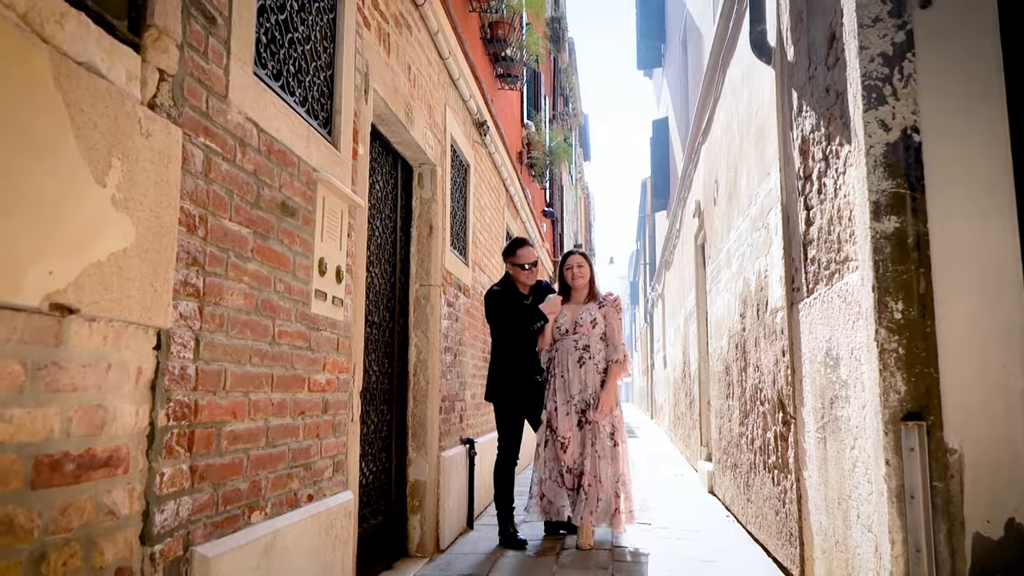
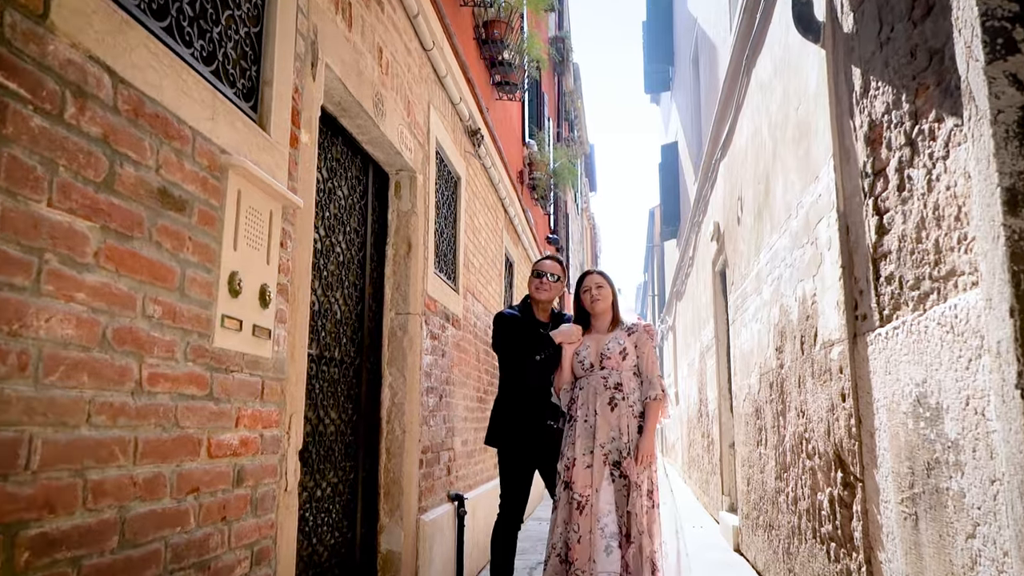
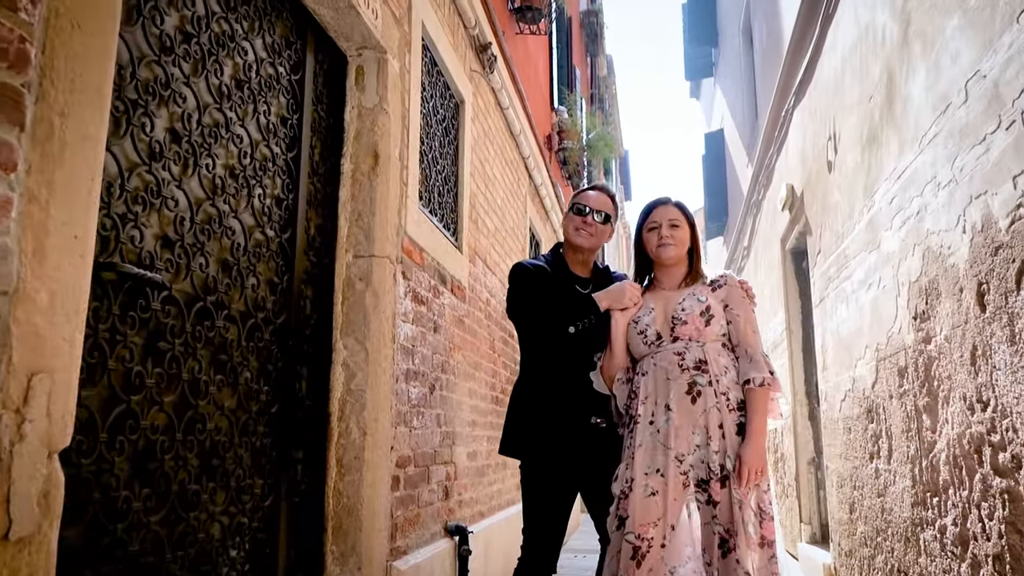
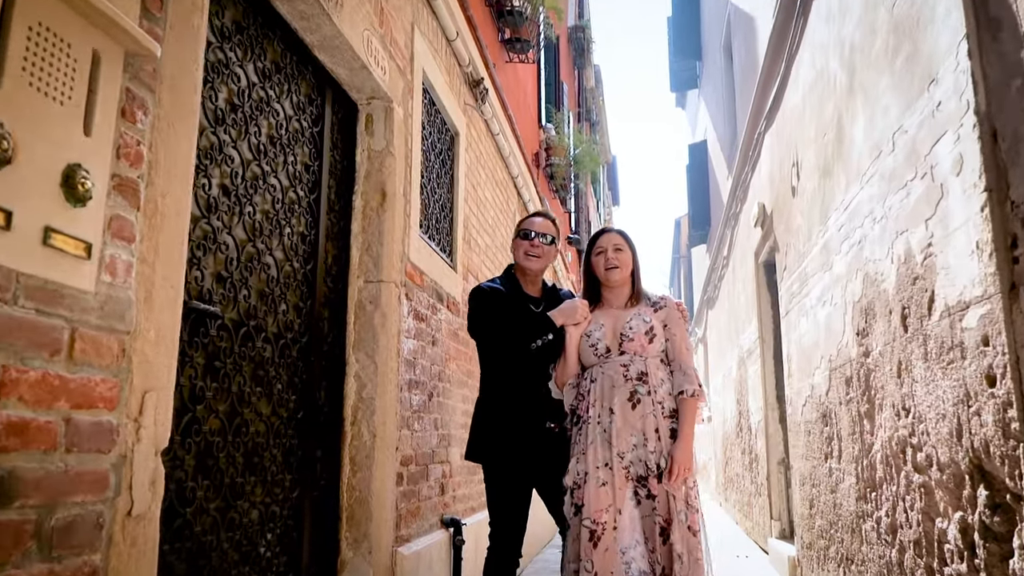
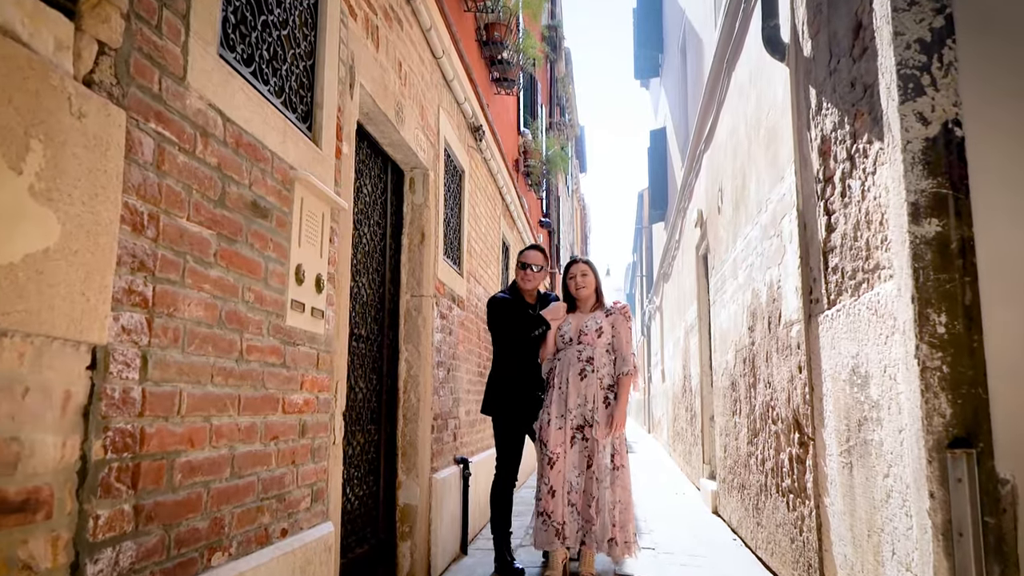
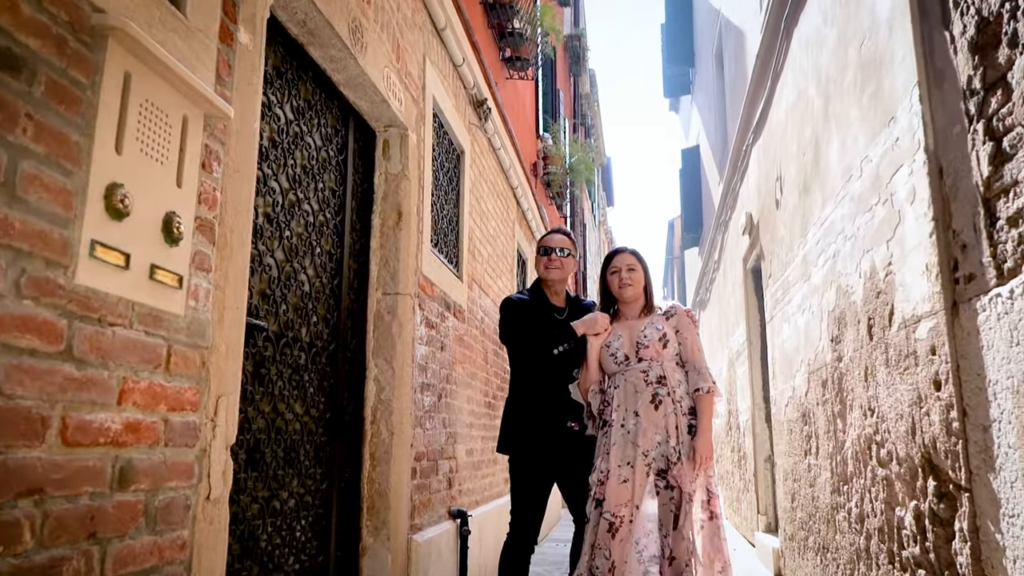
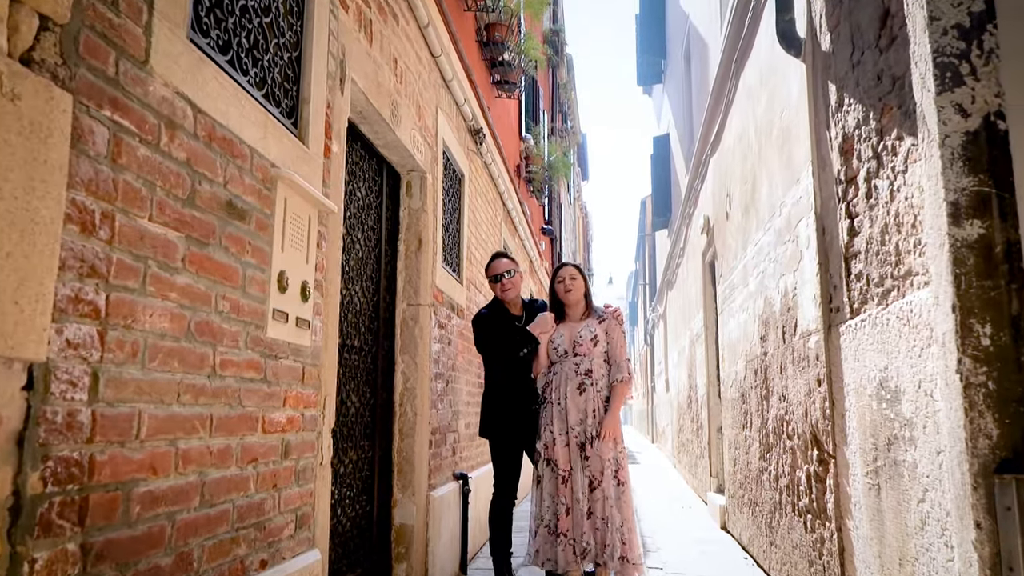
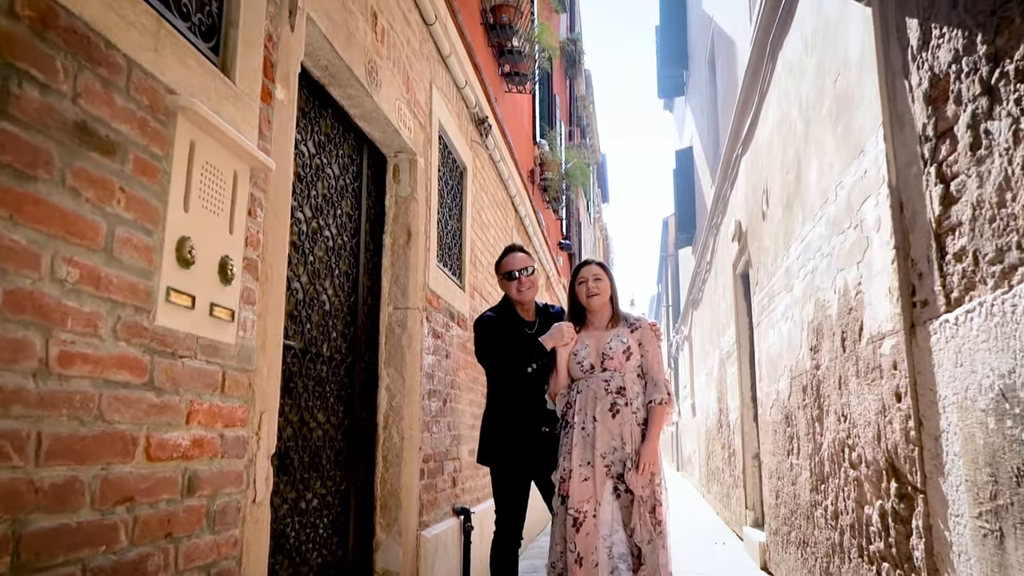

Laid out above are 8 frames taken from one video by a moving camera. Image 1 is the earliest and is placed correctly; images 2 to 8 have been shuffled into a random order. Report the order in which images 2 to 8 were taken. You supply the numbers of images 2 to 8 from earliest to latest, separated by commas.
5, 7, 2, 8, 6, 4, 3
